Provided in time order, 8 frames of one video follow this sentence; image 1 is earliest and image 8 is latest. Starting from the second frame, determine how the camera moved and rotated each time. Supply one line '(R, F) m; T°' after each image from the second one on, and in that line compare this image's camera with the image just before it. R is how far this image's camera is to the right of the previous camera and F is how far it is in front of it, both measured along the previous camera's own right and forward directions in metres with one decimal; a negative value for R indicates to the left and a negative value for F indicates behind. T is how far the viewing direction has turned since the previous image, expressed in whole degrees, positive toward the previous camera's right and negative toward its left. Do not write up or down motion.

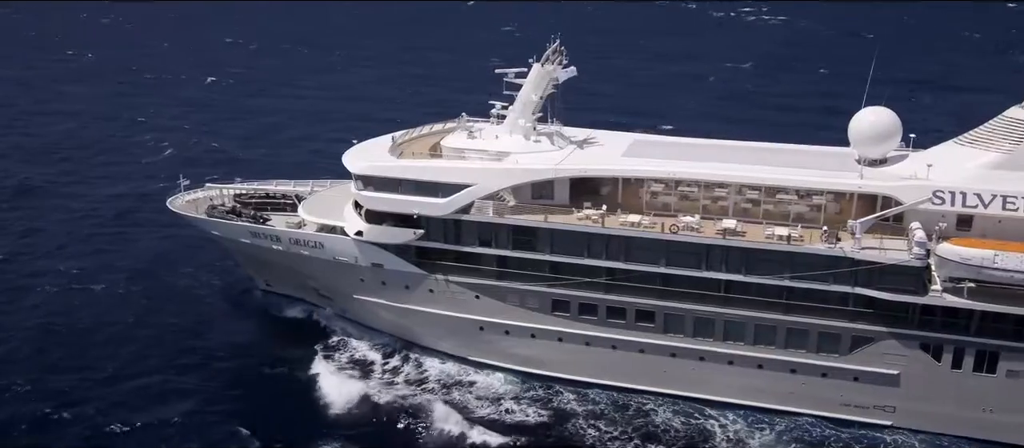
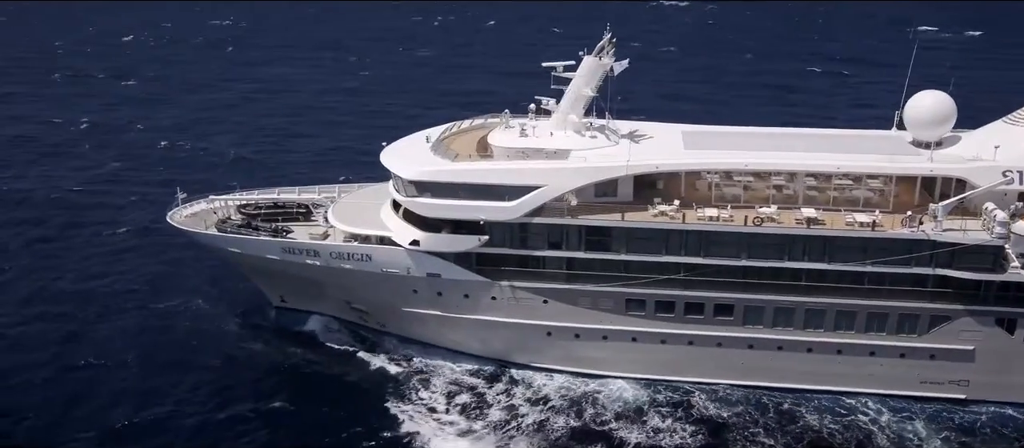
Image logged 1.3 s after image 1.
(-8.4, +2.2) m; +8°
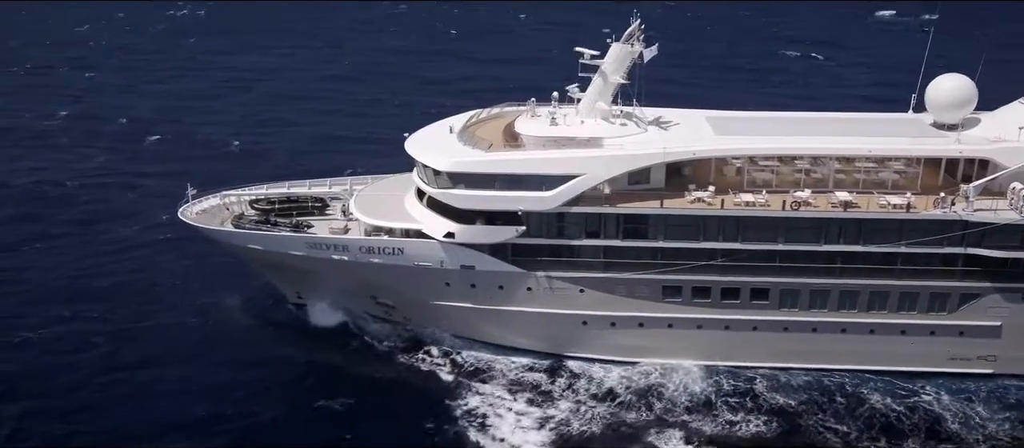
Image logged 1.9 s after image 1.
(-4.0, +0.5) m; +4°
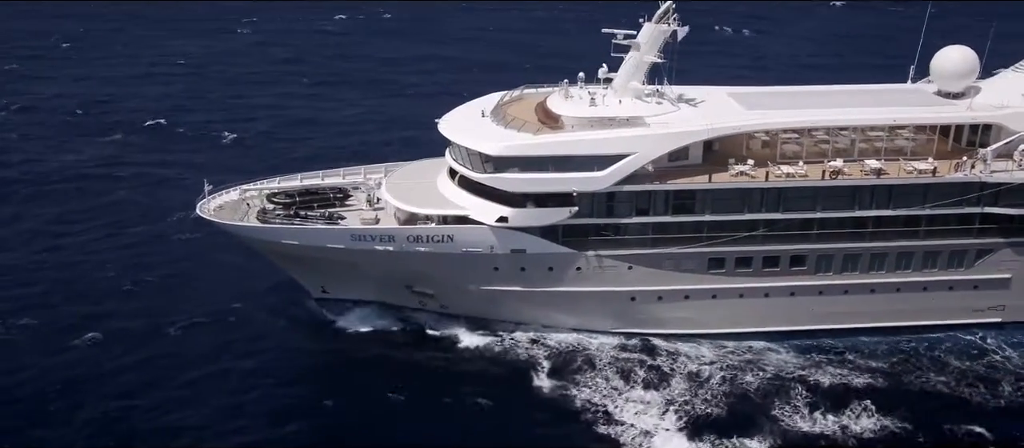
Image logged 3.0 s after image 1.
(-7.1, +0.4) m; +8°
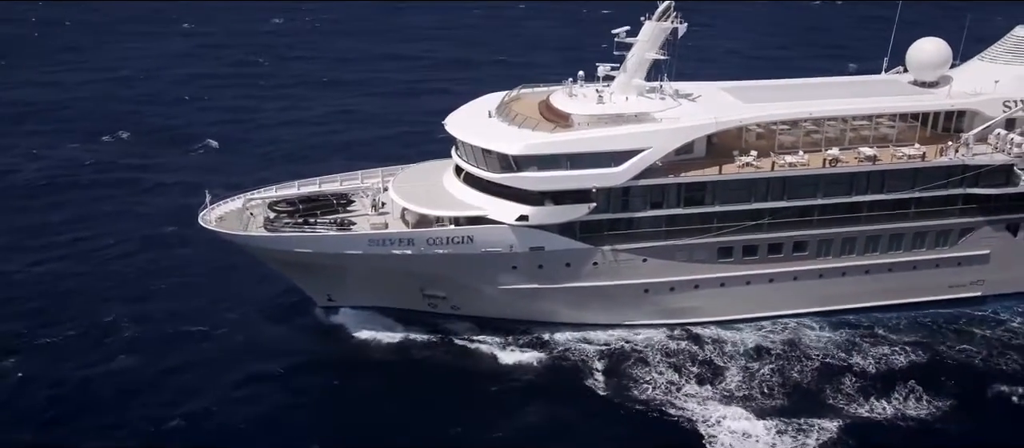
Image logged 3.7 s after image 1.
(-4.7, -0.1) m; +6°
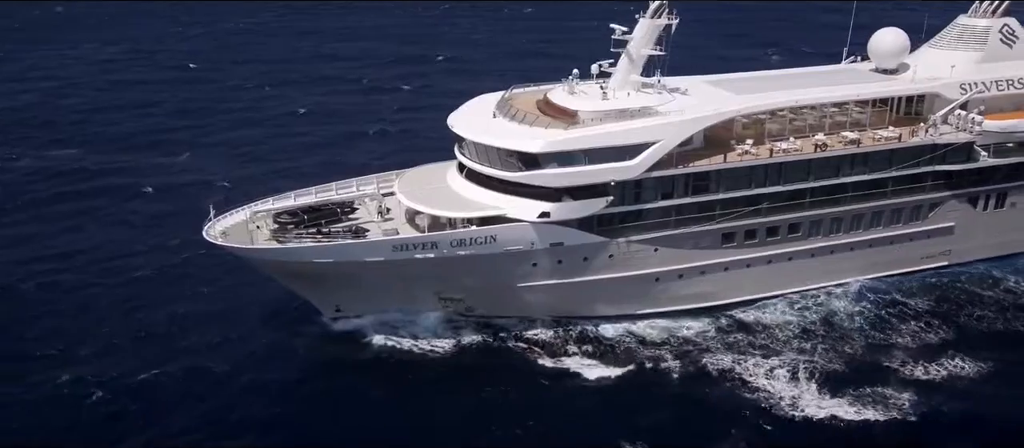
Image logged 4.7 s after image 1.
(-6.0, 0.0) m; +8°
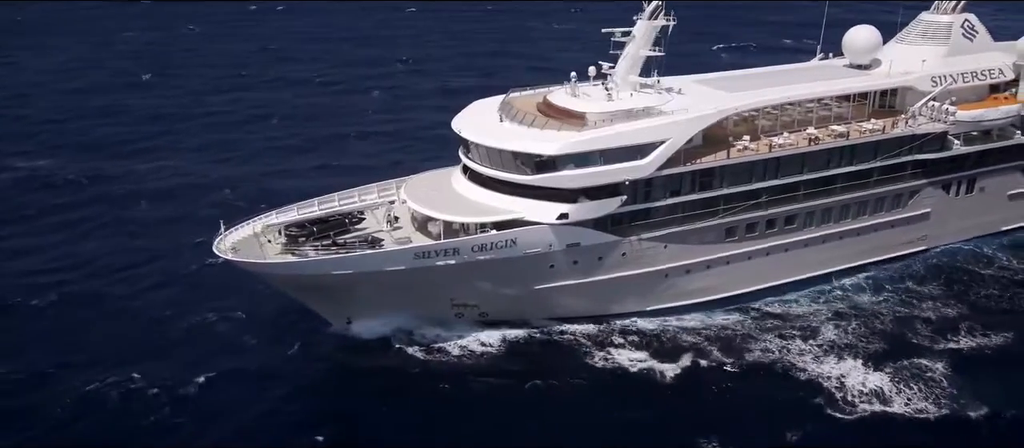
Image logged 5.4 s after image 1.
(-4.5, +0.1) m; +6°
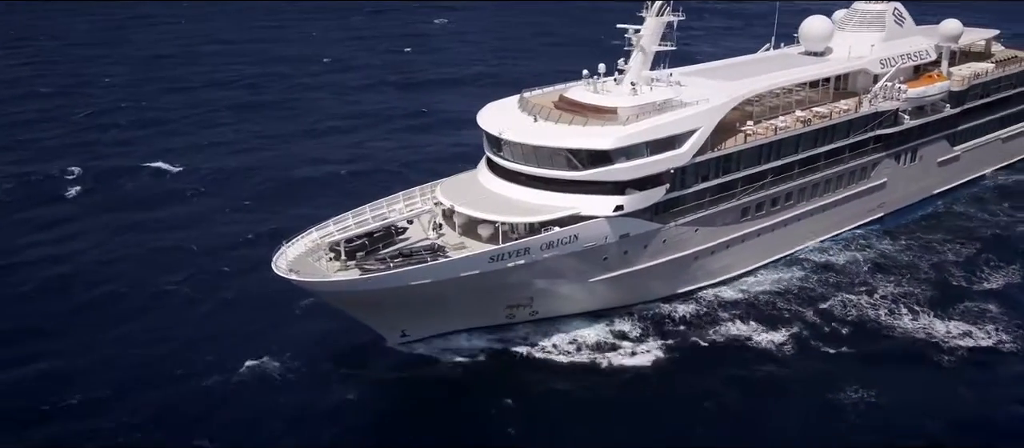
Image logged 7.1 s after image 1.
(-10.8, +0.7) m; +12°
